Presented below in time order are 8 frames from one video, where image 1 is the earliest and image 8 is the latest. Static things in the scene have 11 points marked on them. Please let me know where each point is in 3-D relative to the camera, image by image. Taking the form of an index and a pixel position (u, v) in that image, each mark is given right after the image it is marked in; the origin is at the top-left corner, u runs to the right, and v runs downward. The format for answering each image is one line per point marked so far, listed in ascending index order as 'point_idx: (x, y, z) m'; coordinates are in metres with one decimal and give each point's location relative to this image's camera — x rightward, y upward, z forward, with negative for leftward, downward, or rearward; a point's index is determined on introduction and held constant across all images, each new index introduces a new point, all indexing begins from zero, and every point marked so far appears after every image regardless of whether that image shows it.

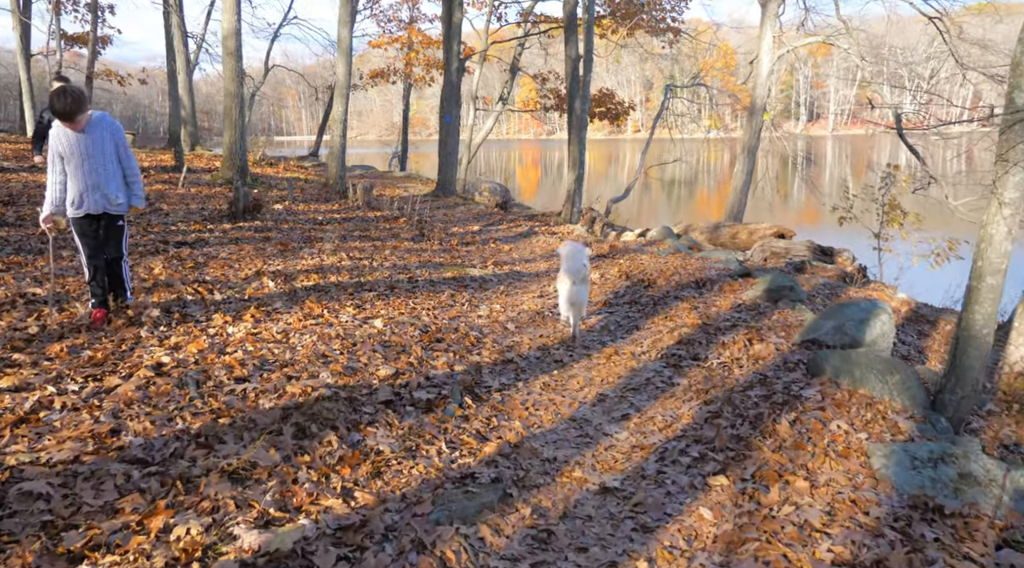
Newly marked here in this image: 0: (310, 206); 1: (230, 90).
0: (-4.5, +1.7, +18.0) m
1: (-6.9, +4.7, +19.8) m
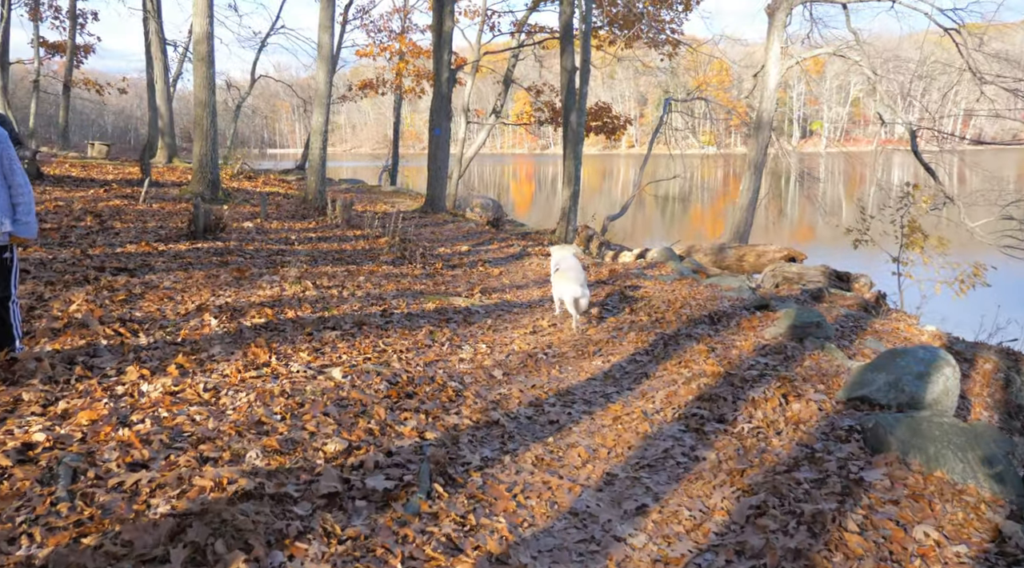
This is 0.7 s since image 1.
0: (-4.7, +1.2, +16.7) m
1: (-7.1, +4.2, +18.4) m
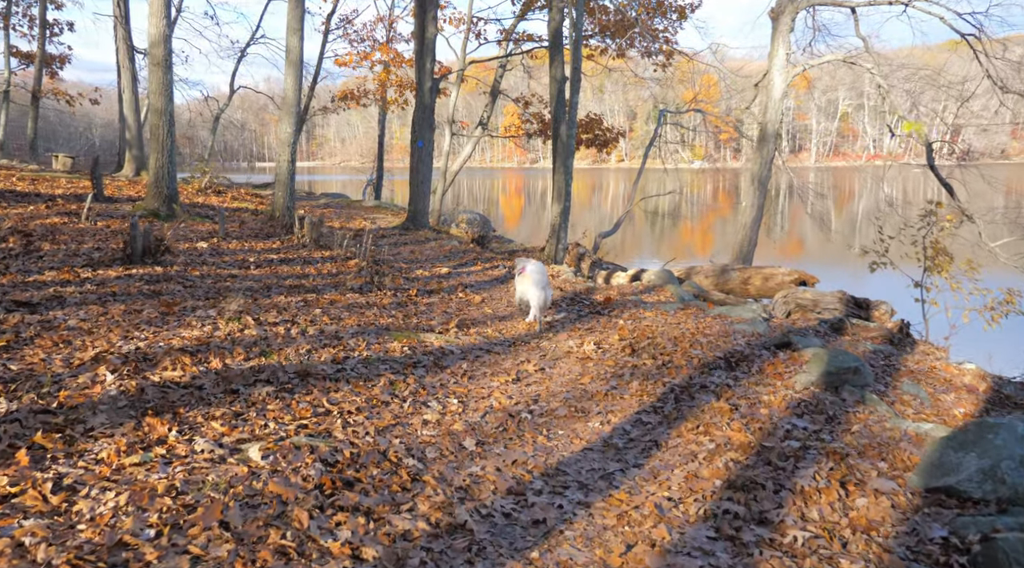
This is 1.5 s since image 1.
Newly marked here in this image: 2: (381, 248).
0: (-5.0, +0.8, +15.1) m
1: (-7.4, +3.7, +16.9) m
2: (-3.0, +0.8, +18.5) m
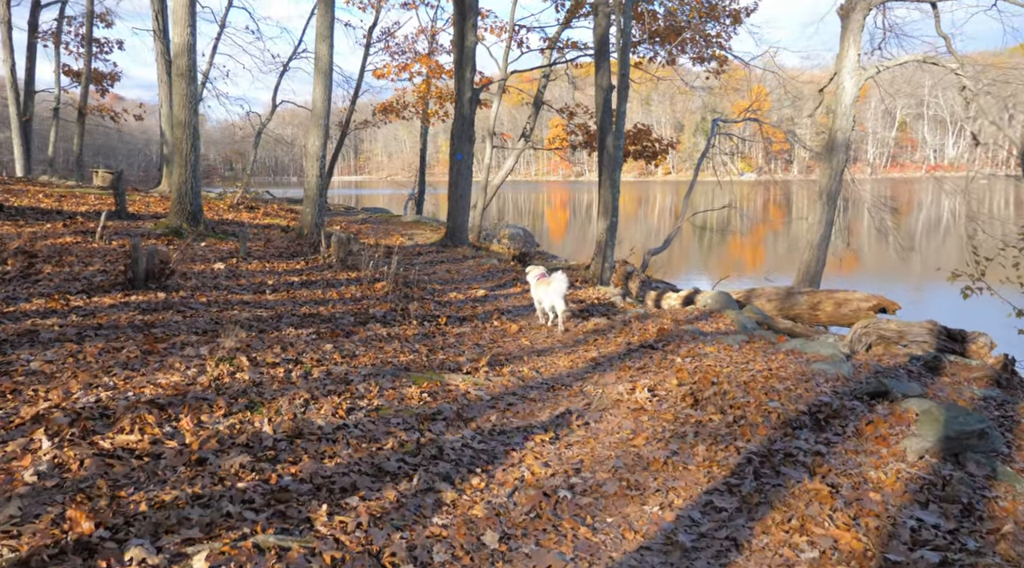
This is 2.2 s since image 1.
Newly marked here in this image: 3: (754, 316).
0: (-4.3, +0.3, +14.0) m
1: (-6.6, +3.2, +16.0) m
2: (-2.1, +0.3, +17.3) m
3: (+4.2, -0.6, +14.2) m
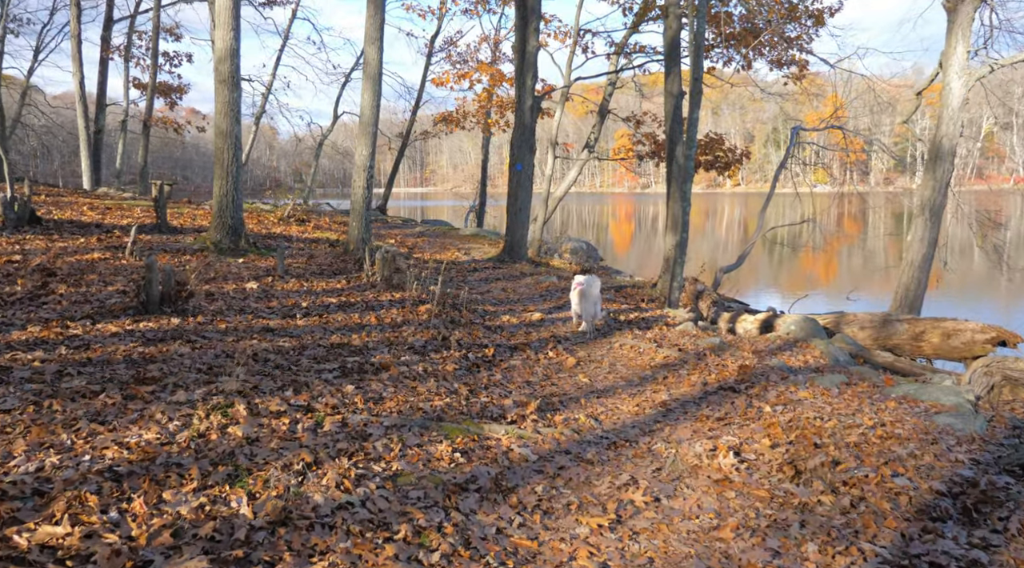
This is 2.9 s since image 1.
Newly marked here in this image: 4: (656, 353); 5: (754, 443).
0: (-3.4, 0.0, +13.0) m
1: (-5.4, +2.9, +15.1) m
2: (-0.9, -0.1, +16.1) m
3: (+5.2, -1.0, +12.5) m
4: (+1.9, -0.9, +10.6) m
5: (+1.9, -1.3, +6.3) m
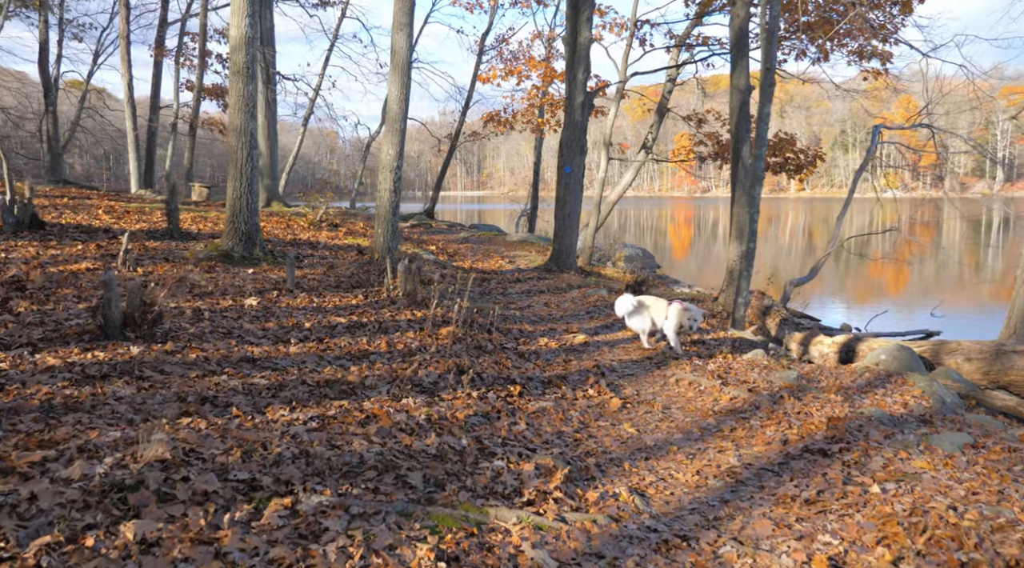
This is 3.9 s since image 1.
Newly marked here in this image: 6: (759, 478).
0: (-2.8, -0.2, +11.4) m
1: (-4.7, +2.7, +13.7) m
2: (-0.1, -0.4, +14.4) m
3: (+5.6, -1.3, +10.3) m
4: (+2.2, -1.2, +8.7) m
5: (+1.9, -1.5, +4.4) m
6: (+1.9, -1.5, +6.2) m
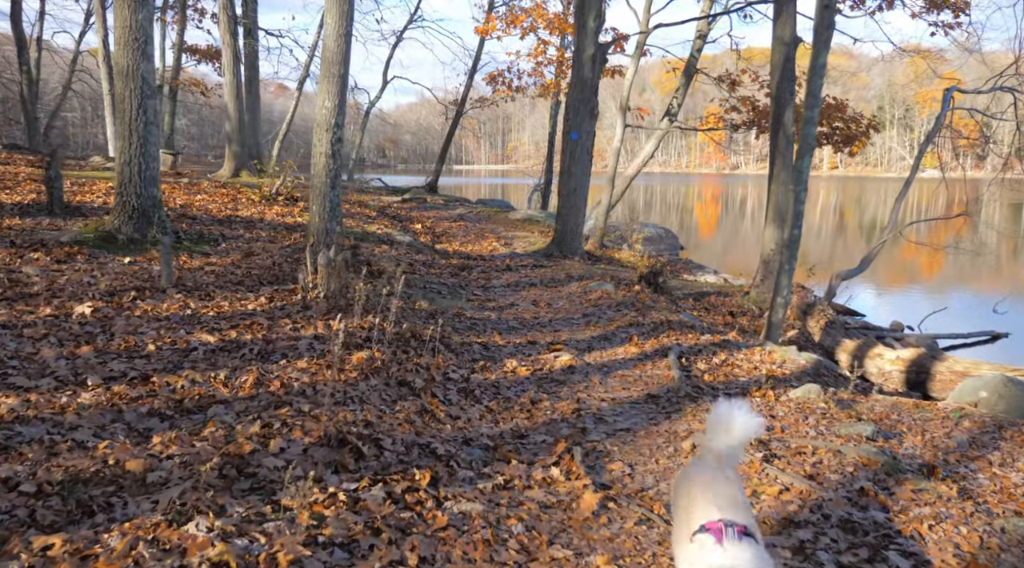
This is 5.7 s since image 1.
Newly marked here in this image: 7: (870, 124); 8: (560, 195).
0: (-3.3, -0.2, +8.2) m
1: (-5.0, +2.8, +10.5) m
2: (-0.5, -0.3, +11.1) m
3: (+5.1, -1.4, +6.9) m
4: (+1.7, -1.3, +5.4) m
5: (+1.2, -1.8, +1.1) m
6: (+1.2, -1.7, +2.9) m
7: (+7.7, +3.5, +17.3) m
8: (+1.0, +1.9, +18.1) m
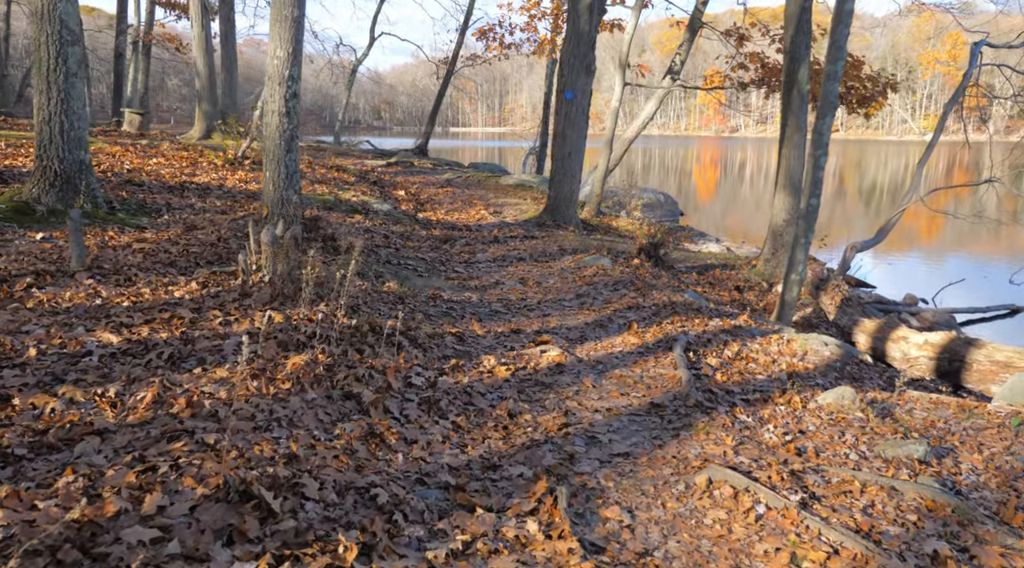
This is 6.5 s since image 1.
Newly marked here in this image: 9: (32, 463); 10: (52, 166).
0: (-3.5, 0.0, +6.9) m
1: (-5.2, +3.1, +9.0) m
2: (-0.7, 0.0, +9.7) m
3: (+4.9, -1.4, +5.6) m
4: (+1.5, -1.3, +4.1) m
5: (+1.1, -2.0, -0.1) m
6: (+1.0, -1.8, +1.6) m
7: (+7.4, +4.0, +15.8) m
8: (+0.8, +2.5, +16.6) m
9: (-2.4, -0.9, +4.1) m
10: (-5.3, +1.4, +9.3) m
